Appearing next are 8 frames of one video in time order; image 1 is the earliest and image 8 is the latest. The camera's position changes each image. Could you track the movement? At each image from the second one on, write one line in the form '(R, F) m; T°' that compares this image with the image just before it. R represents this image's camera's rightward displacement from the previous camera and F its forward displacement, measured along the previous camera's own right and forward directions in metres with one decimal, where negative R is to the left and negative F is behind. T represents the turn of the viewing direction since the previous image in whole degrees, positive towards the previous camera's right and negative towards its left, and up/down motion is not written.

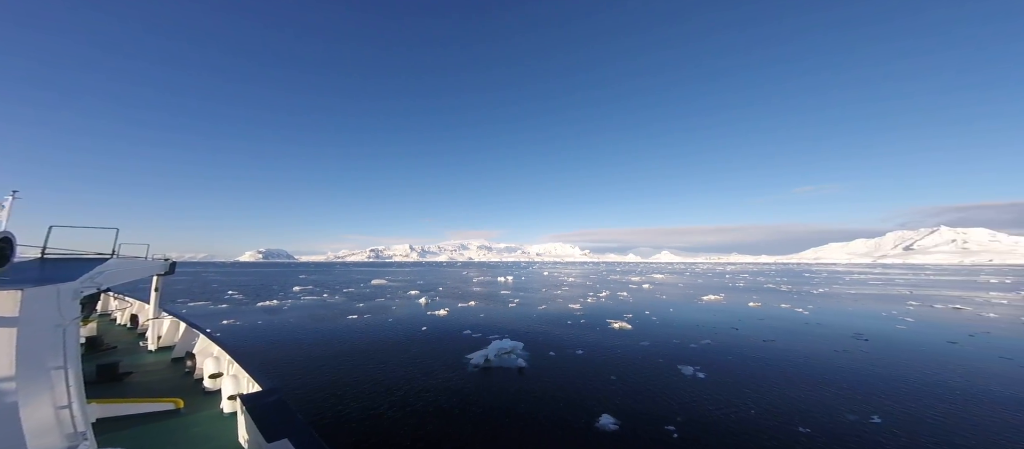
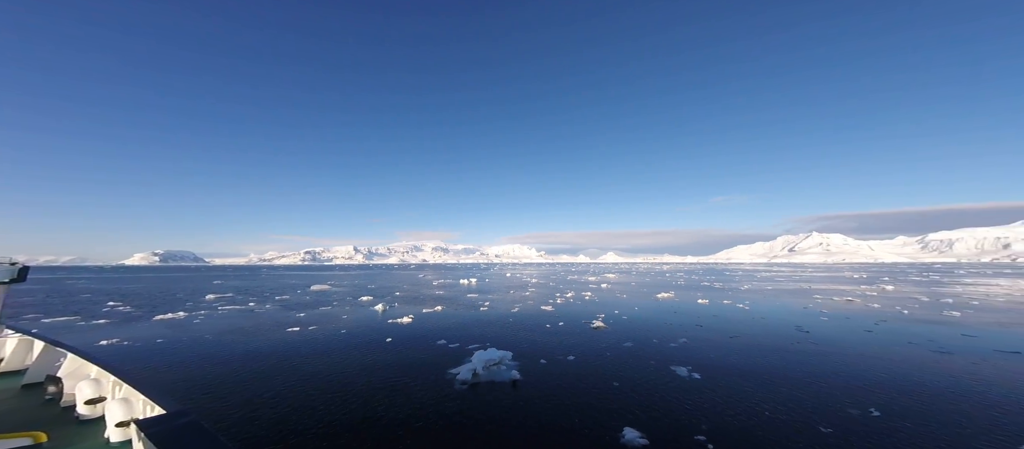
(-3.9, +1.9) m; +11°
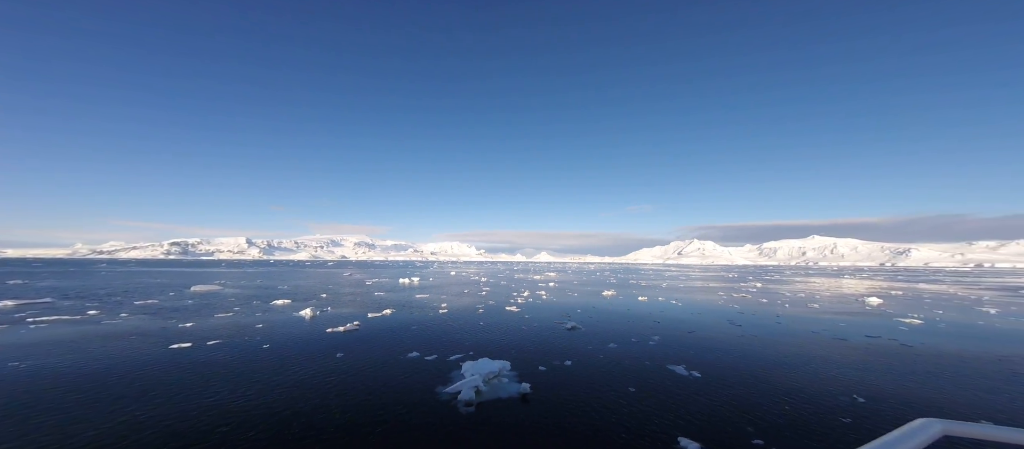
(-5.7, +3.5) m; +16°
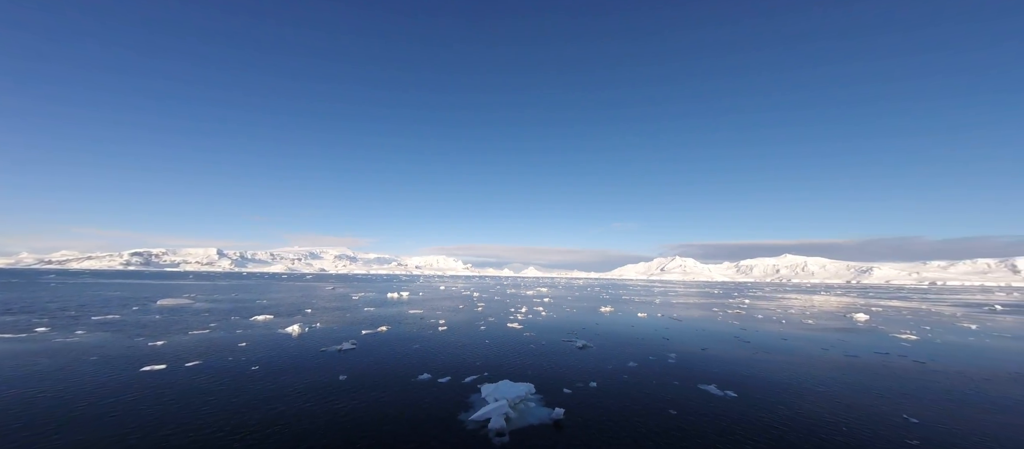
(-2.6, +1.4) m; +3°
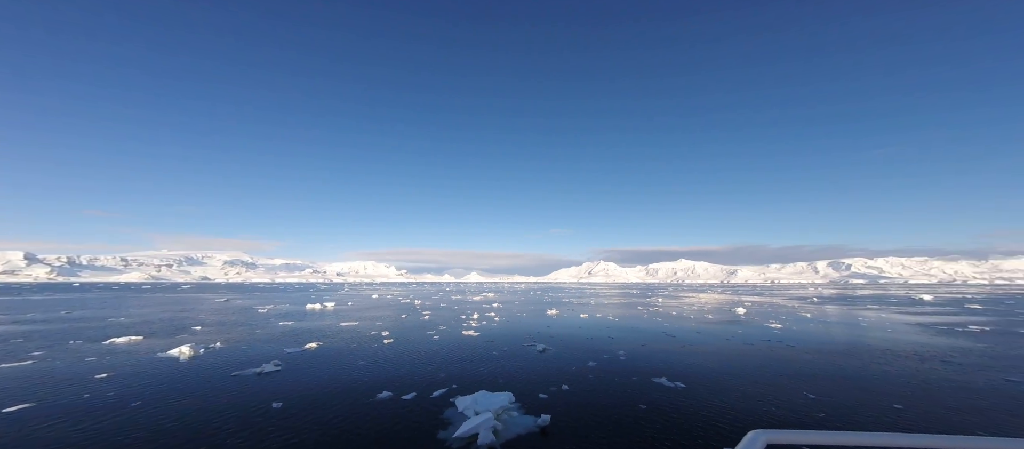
(-2.8, +0.9) m; +13°
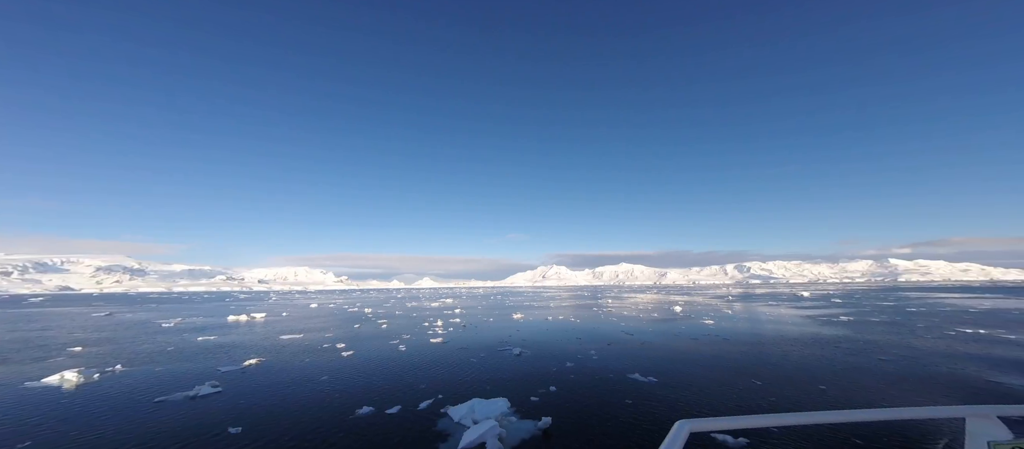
(-2.6, +0.4) m; +9°
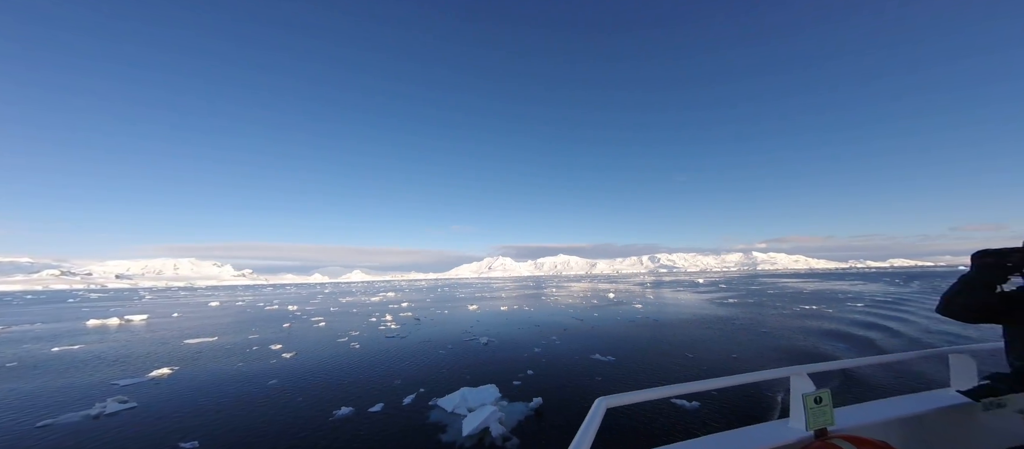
(-2.8, 0.0) m; +11°
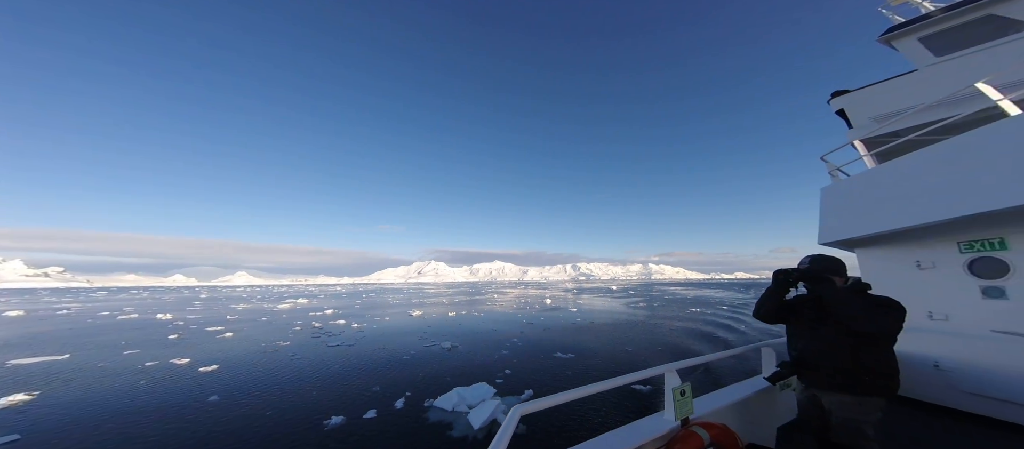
(-3.6, -0.9) m; +12°
